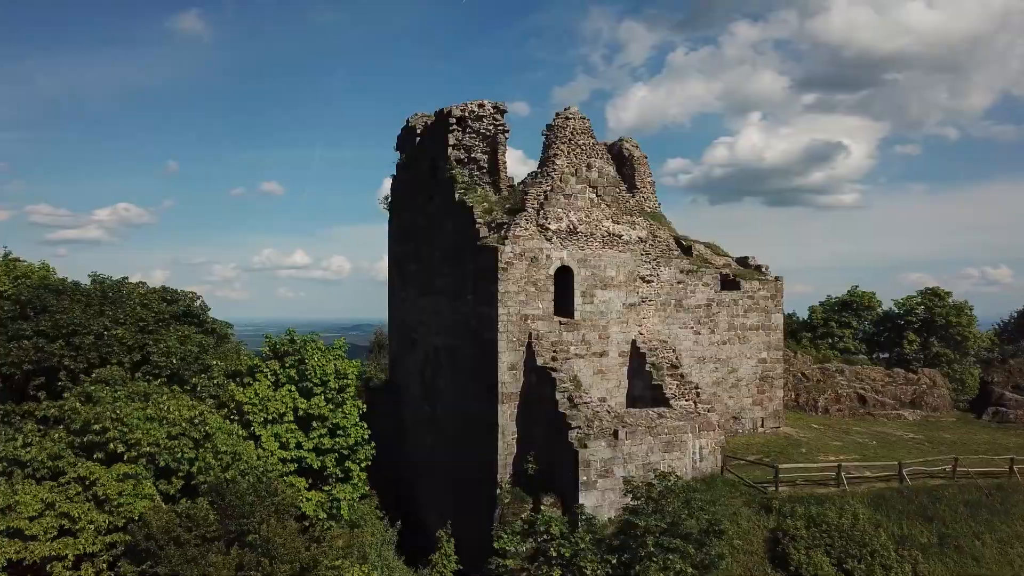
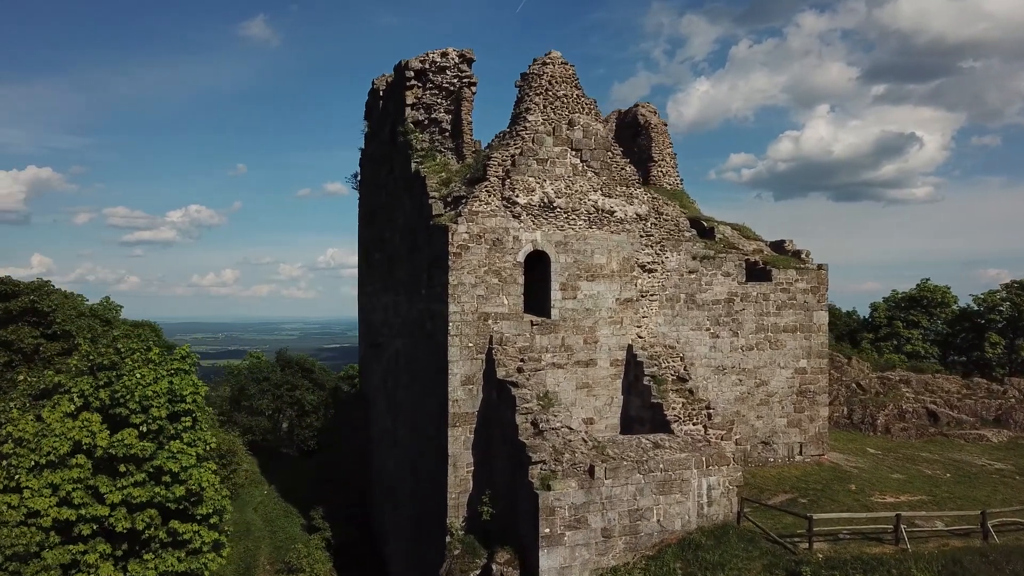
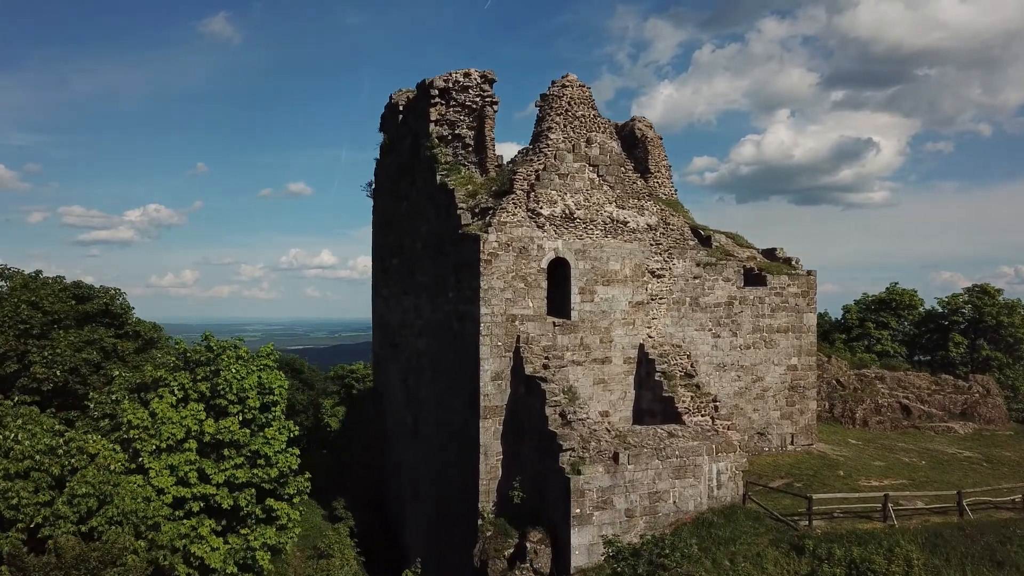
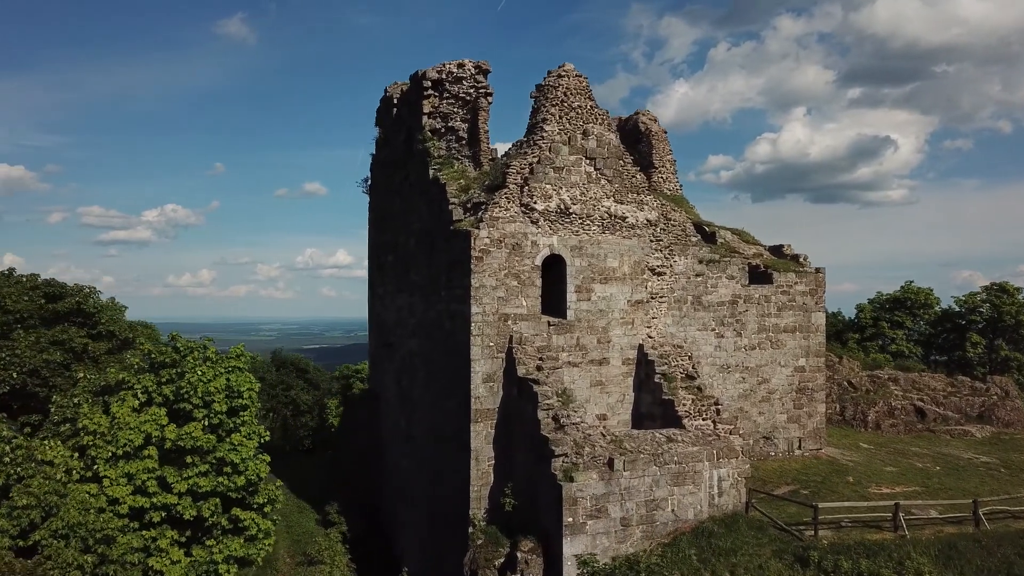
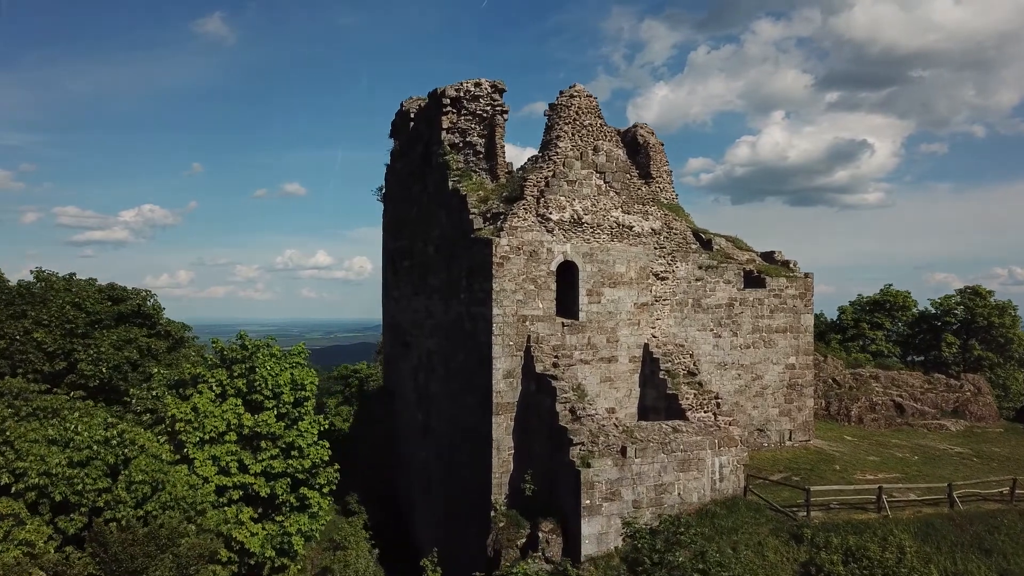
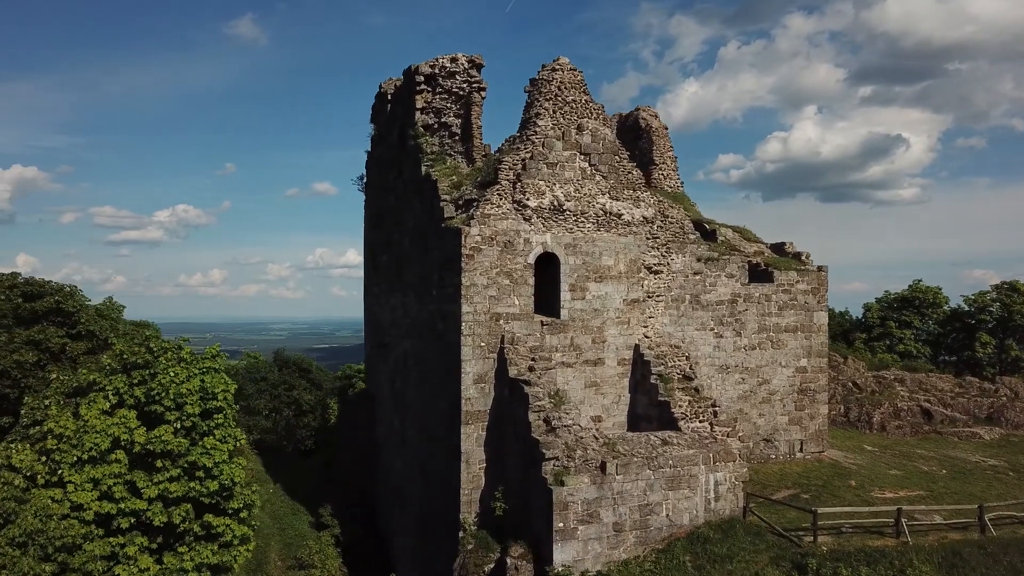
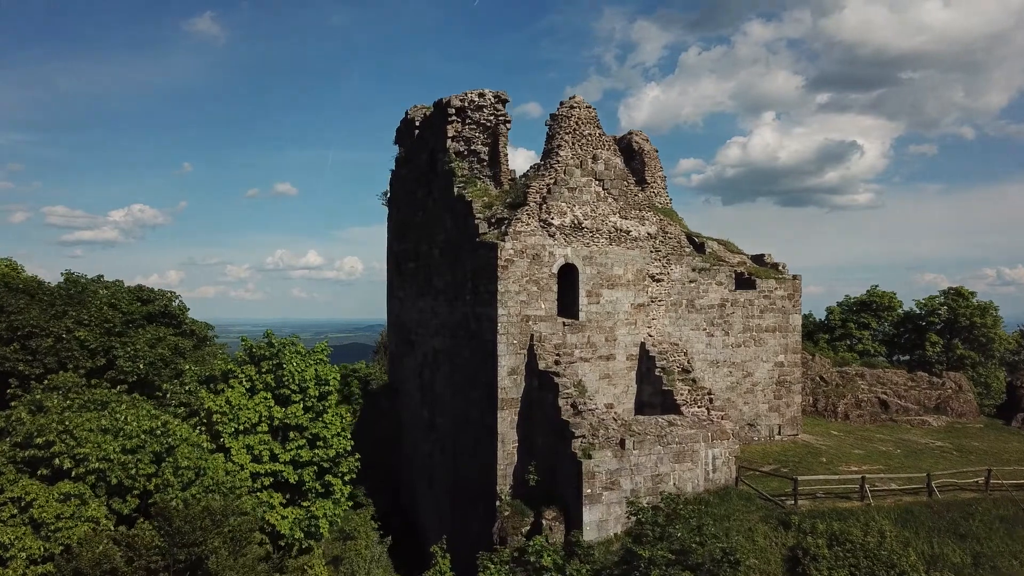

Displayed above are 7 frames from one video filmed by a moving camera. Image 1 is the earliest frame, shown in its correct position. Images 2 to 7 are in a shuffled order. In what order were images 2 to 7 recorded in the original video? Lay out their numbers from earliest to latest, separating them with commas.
7, 5, 3, 4, 6, 2
